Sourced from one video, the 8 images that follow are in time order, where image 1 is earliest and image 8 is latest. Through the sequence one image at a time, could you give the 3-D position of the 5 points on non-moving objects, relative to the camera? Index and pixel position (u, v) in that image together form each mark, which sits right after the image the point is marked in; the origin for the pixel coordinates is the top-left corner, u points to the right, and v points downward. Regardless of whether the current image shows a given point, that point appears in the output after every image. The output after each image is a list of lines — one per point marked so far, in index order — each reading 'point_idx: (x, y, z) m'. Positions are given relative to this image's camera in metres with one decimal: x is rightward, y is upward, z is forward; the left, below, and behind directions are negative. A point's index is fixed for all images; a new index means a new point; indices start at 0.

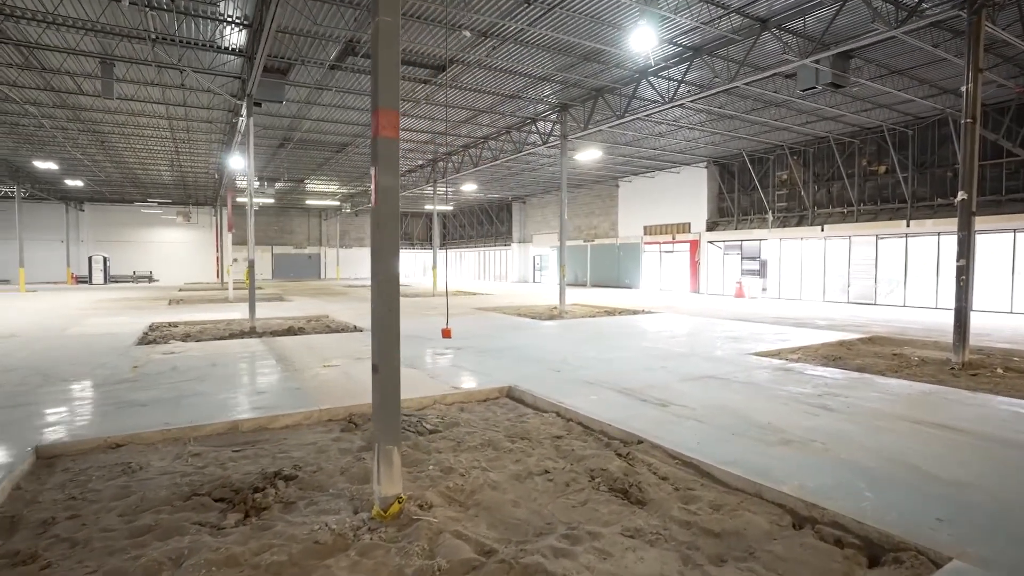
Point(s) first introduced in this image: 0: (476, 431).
0: (-0.3, -1.1, +4.2) m
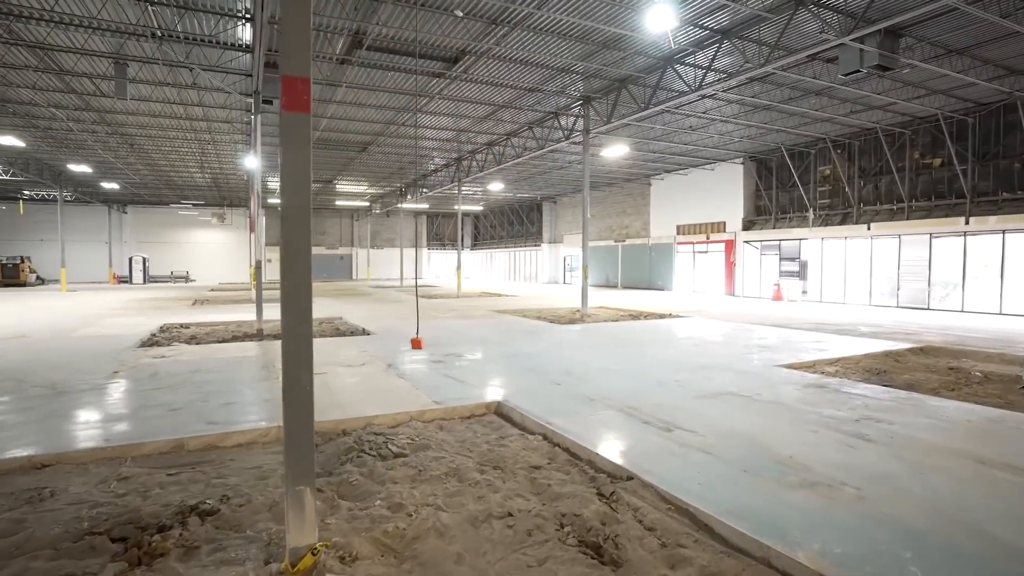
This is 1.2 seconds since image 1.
0: (-0.4, -1.1, +3.7) m
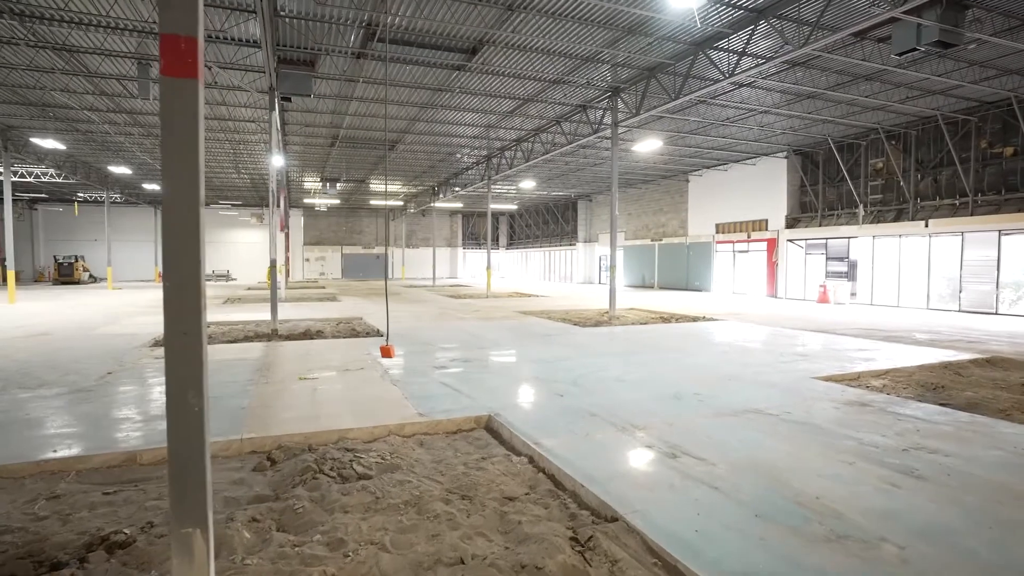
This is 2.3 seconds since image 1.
0: (-0.6, -1.2, +3.2) m
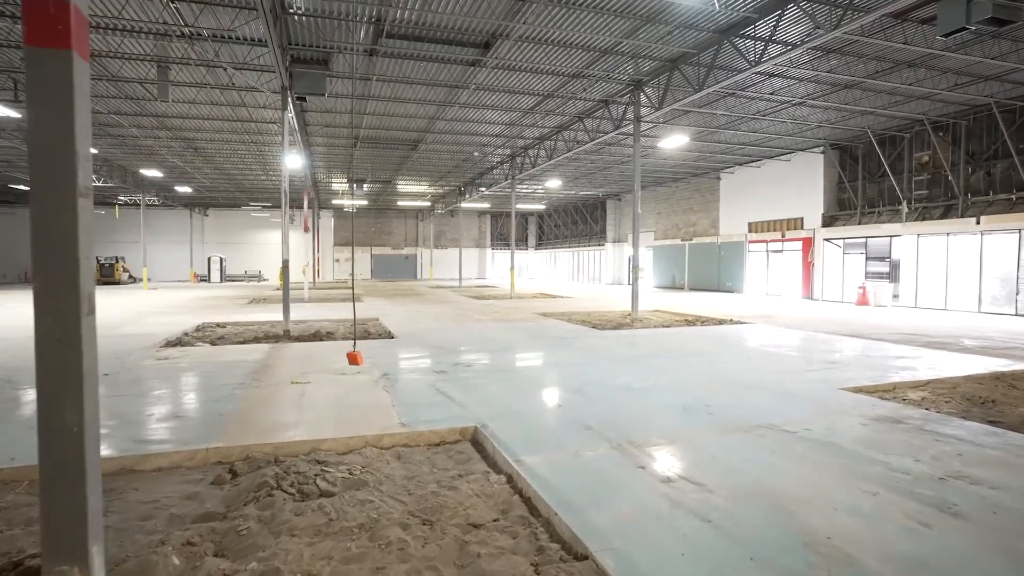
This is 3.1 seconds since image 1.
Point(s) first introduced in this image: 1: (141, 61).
0: (-0.7, -1.2, +3.0) m
1: (-6.5, +4.0, +9.5) m
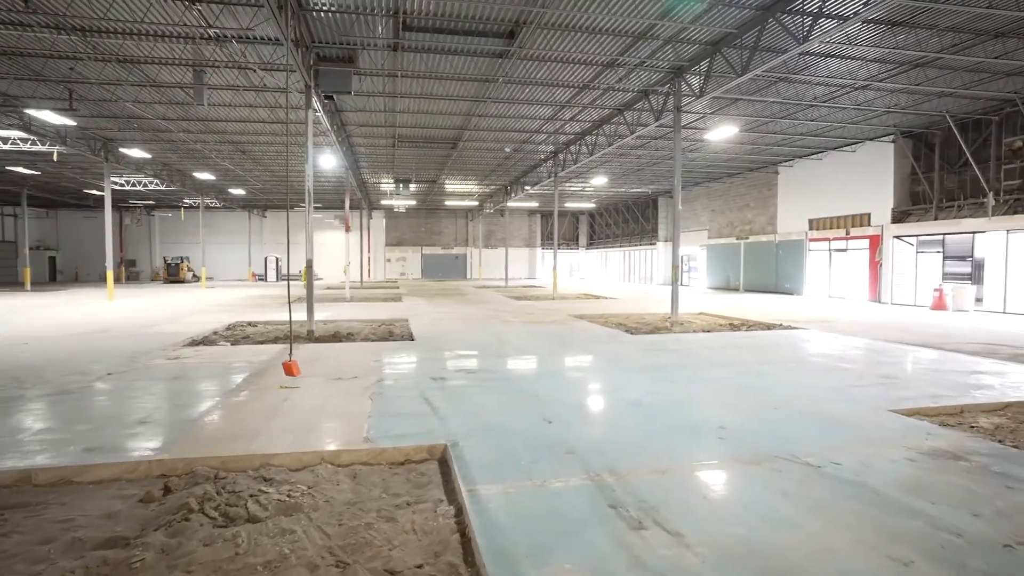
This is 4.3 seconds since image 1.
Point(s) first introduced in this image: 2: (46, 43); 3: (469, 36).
0: (-1.0, -1.2, +2.6) m
1: (-6.1, +4.0, +9.7) m
2: (-7.6, +4.0, +8.8) m
3: (-0.7, +4.3, +9.2) m
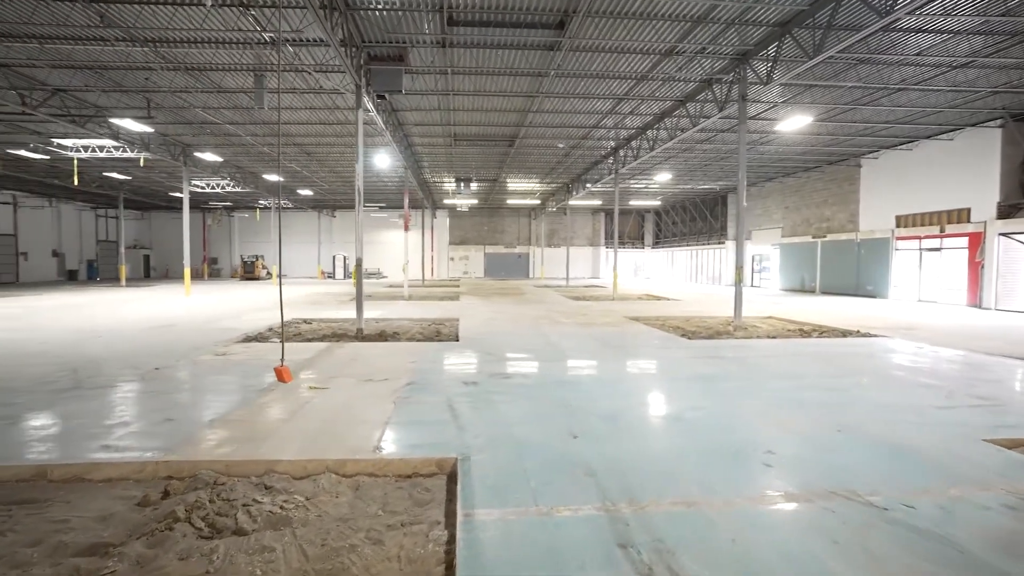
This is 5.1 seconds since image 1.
0: (-1.0, -1.2, +2.4) m
1: (-5.1, +4.1, +10.1) m
2: (-6.8, +4.1, +9.4) m
3: (+0.1, +4.3, +8.9) m
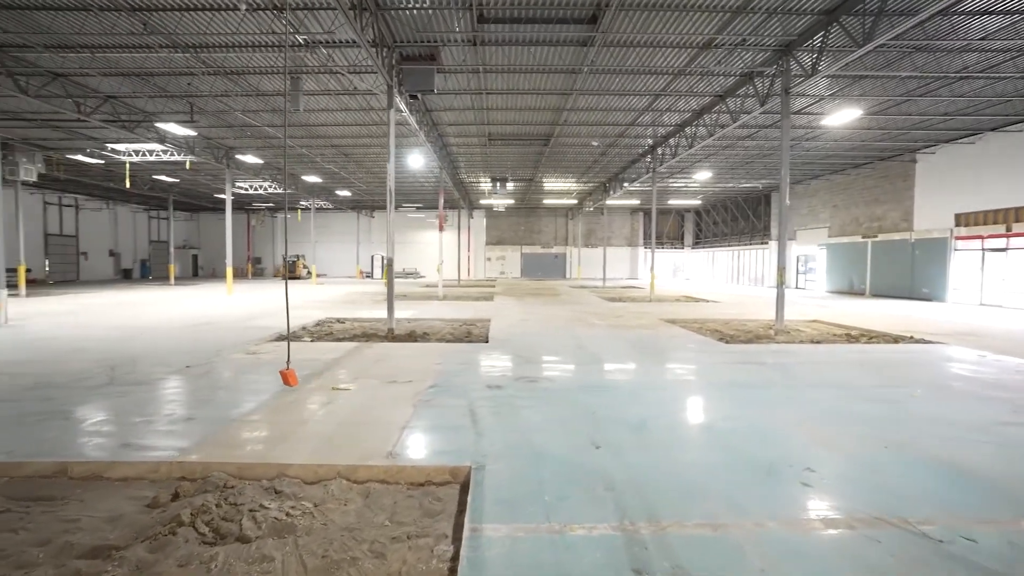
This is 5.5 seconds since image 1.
0: (-1.0, -1.2, +2.3) m
1: (-4.5, +4.1, +10.3) m
2: (-6.2, +4.1, +9.7) m
3: (+0.6, +4.3, +8.7) m
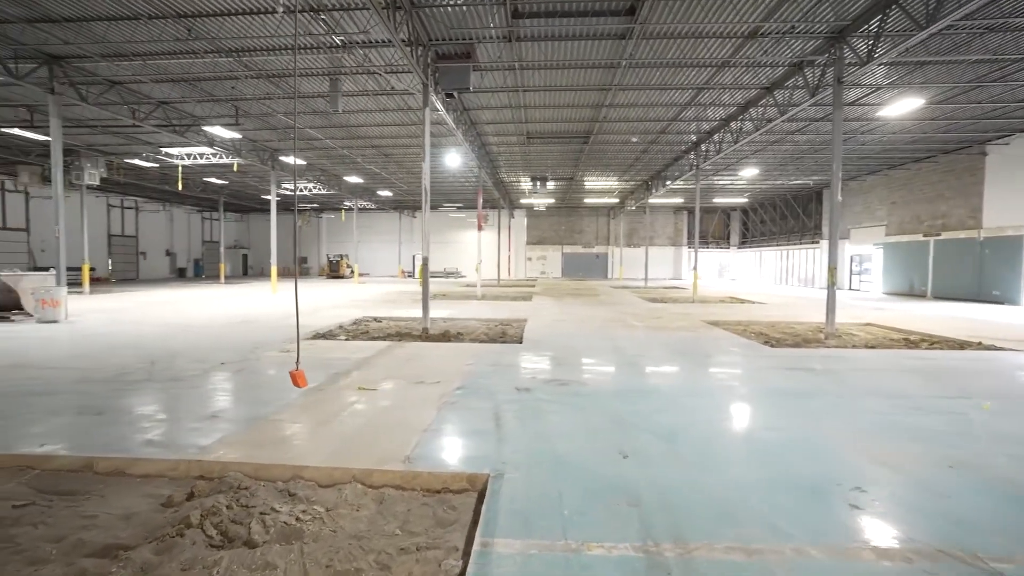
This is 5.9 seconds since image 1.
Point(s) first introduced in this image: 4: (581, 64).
0: (-0.9, -1.2, +2.3) m
1: (-3.8, +4.1, +10.4) m
2: (-5.6, +4.1, +10.0) m
3: (+1.2, +4.3, +8.5) m
4: (+1.3, +4.3, +10.3) m
